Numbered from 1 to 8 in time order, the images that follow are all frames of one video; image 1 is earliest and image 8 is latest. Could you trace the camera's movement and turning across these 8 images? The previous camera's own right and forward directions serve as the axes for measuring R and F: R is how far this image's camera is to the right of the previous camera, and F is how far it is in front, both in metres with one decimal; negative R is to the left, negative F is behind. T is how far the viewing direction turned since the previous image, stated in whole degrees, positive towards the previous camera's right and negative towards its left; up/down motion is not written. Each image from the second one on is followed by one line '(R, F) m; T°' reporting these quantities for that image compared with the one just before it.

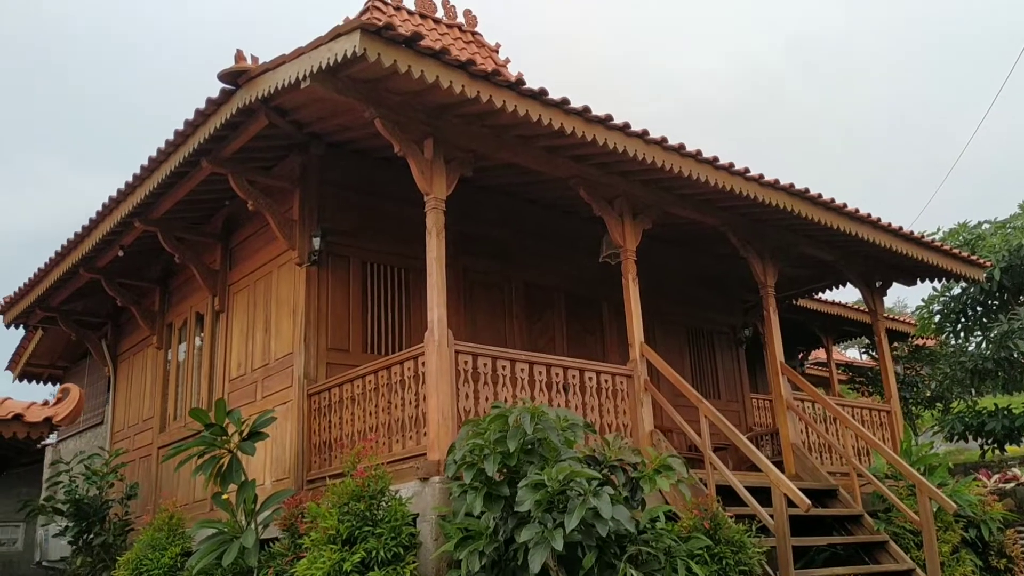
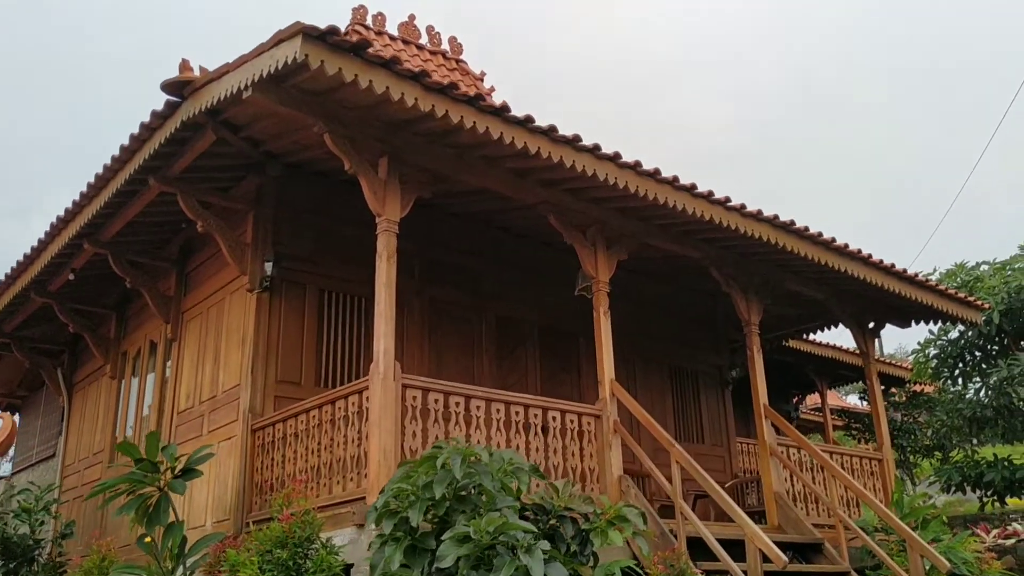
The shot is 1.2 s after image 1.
(+0.3, +0.5) m; 0°
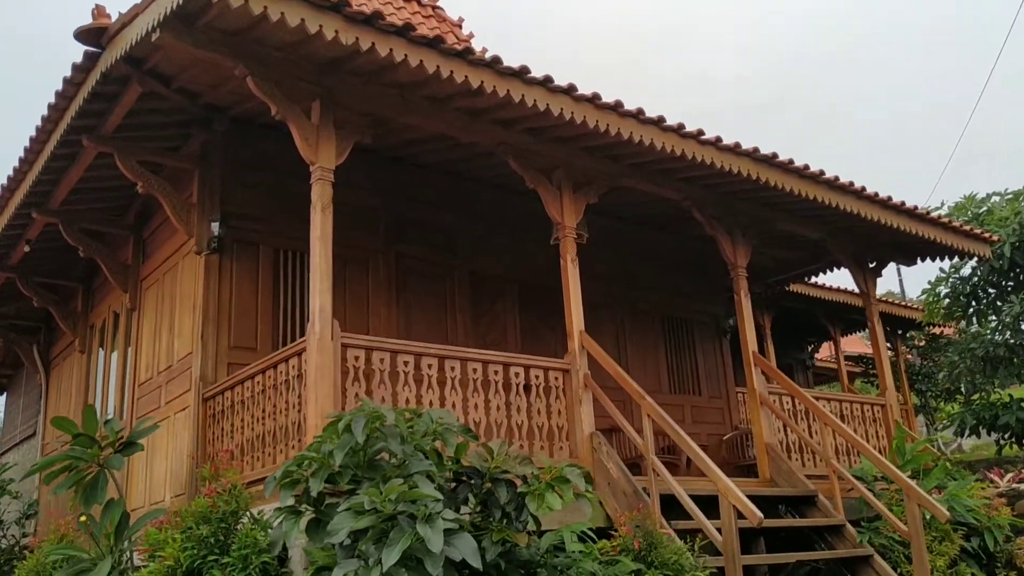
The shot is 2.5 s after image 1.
(+0.5, +0.5) m; -2°
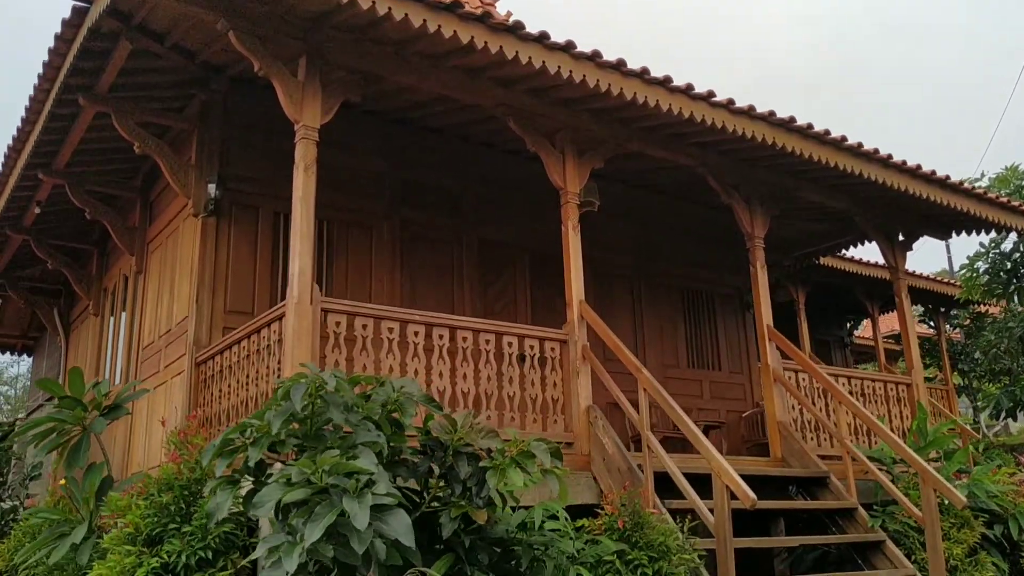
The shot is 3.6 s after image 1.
(+0.4, +0.2) m; -3°
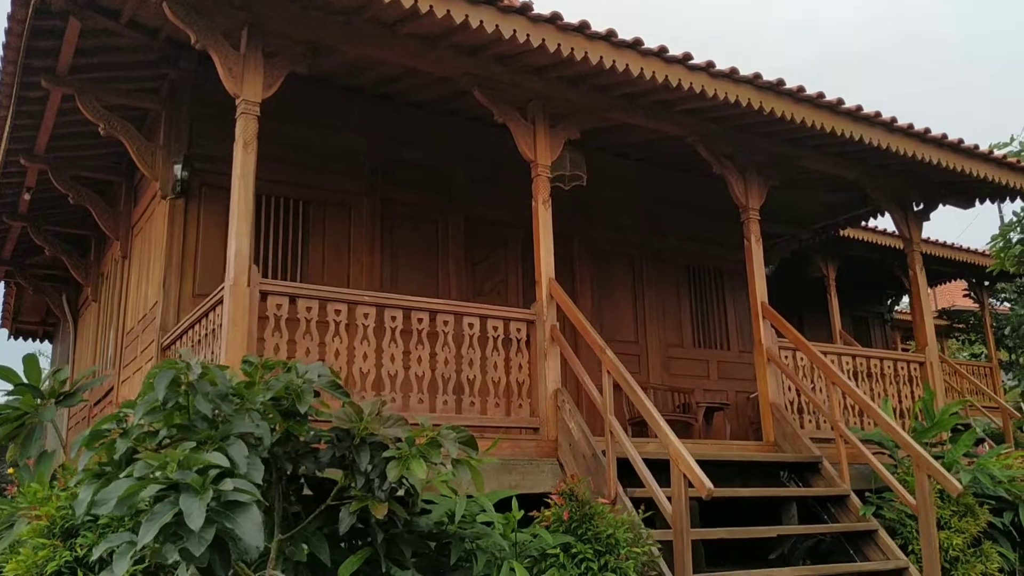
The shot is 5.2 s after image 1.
(+0.6, +0.3) m; -4°
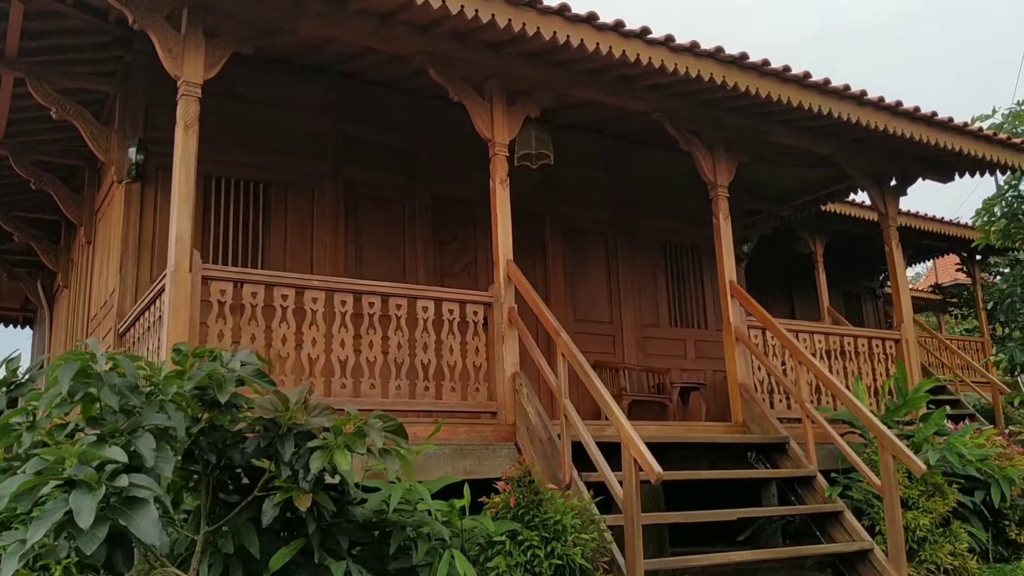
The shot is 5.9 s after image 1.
(+0.3, +0.1) m; 0°
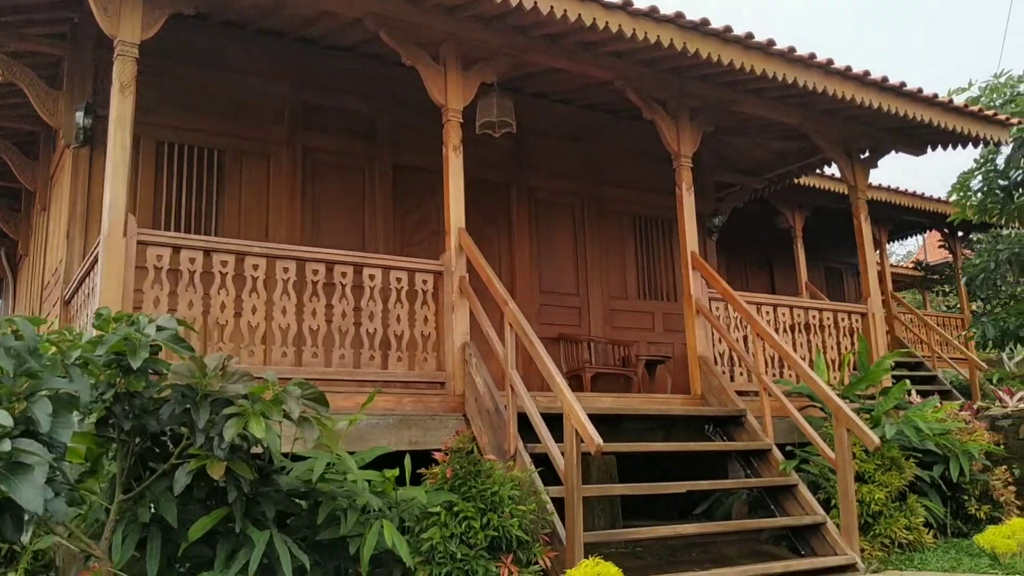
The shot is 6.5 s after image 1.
(+0.3, +0.1) m; 0°
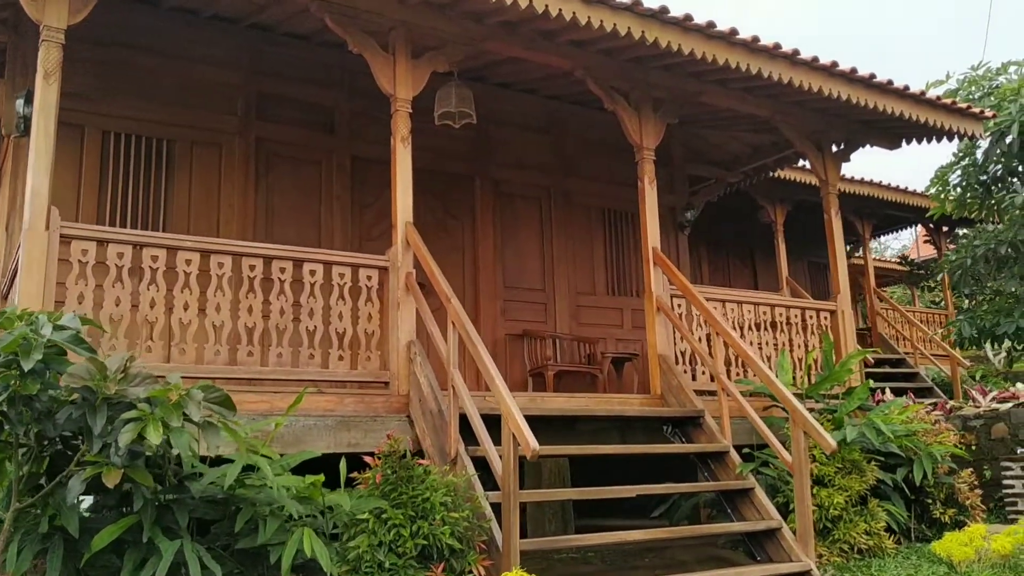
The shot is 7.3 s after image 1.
(+0.3, +0.2) m; 0°
